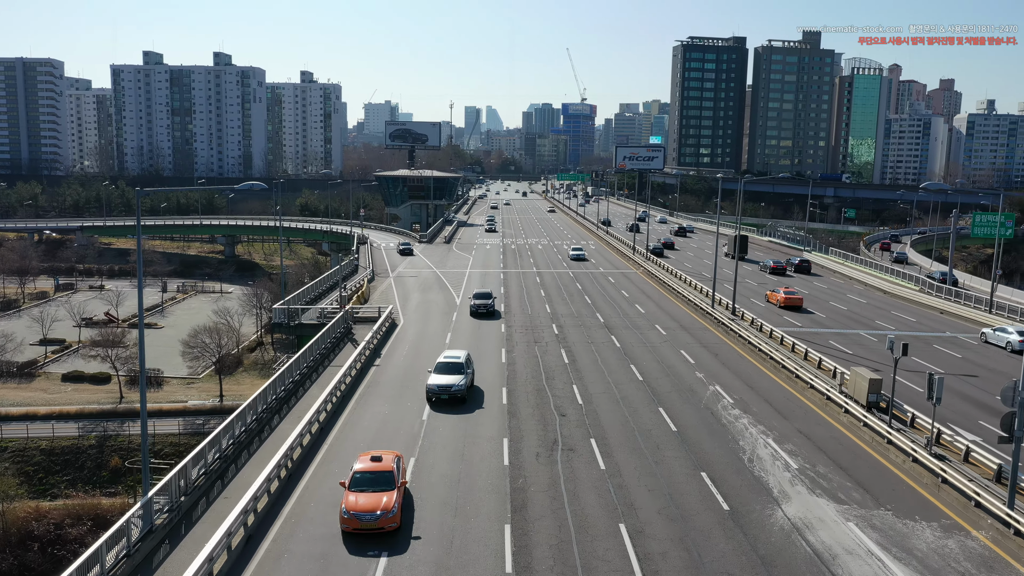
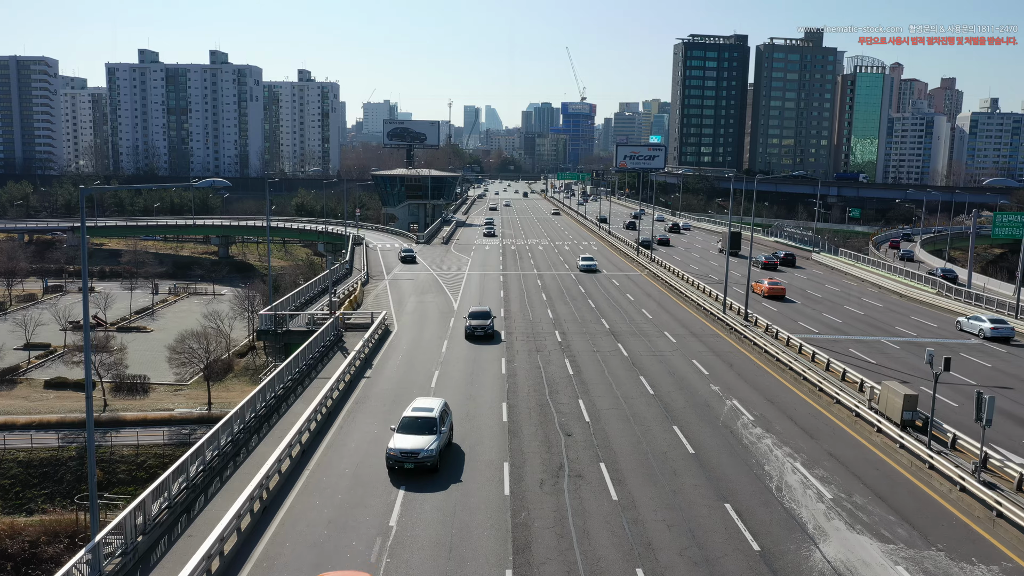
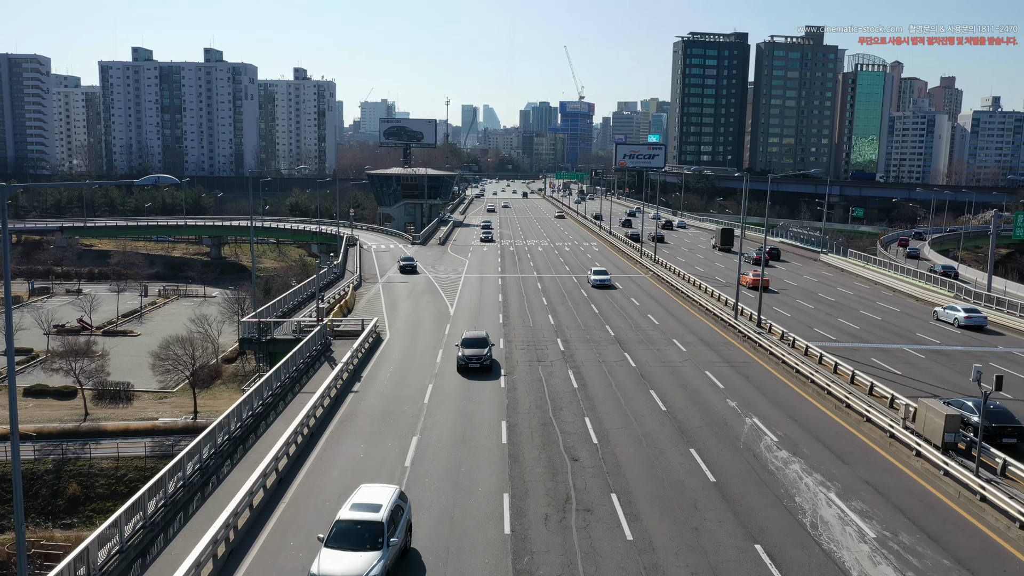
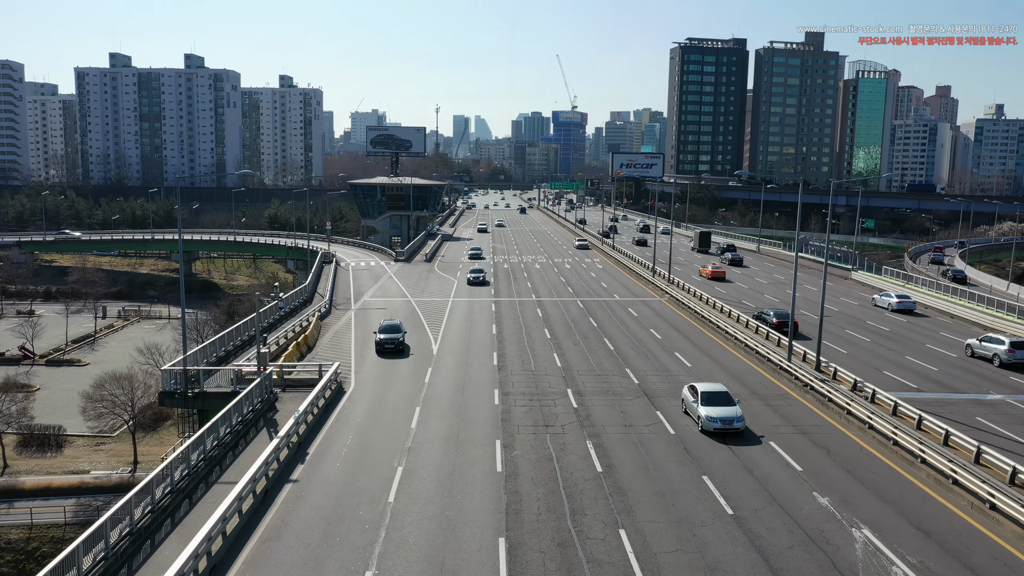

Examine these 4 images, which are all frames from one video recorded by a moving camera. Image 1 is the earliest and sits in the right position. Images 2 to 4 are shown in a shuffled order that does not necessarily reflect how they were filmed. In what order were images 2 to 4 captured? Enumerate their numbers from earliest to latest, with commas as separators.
2, 3, 4
